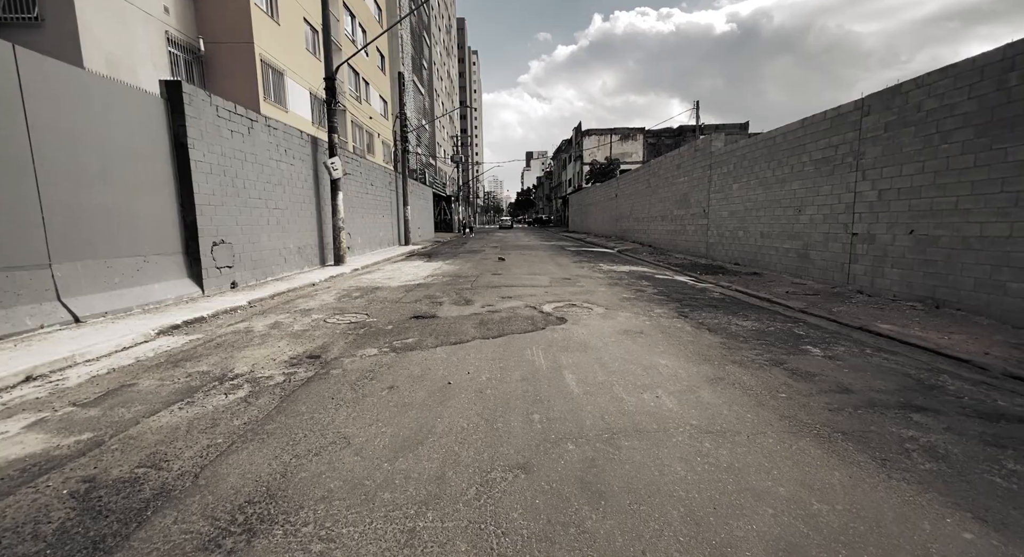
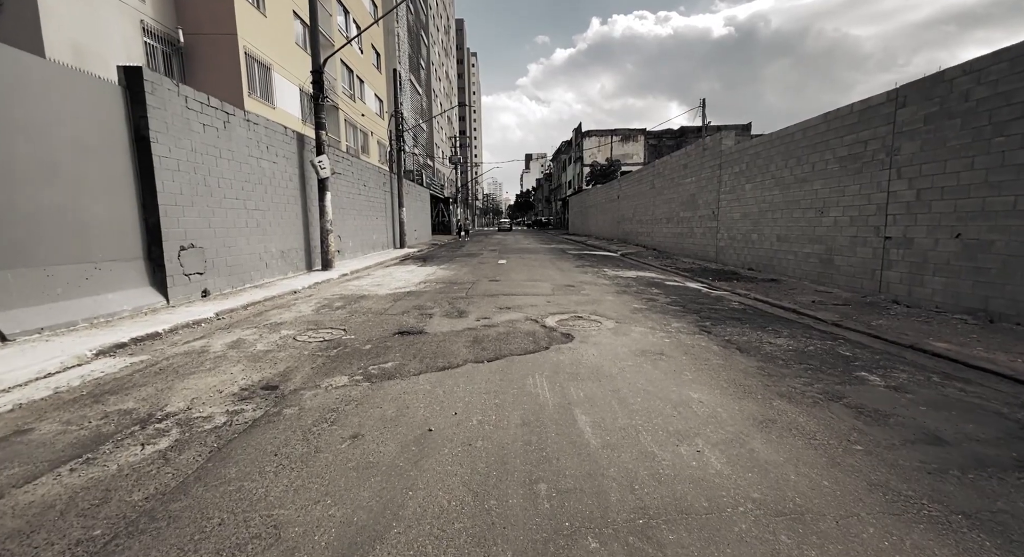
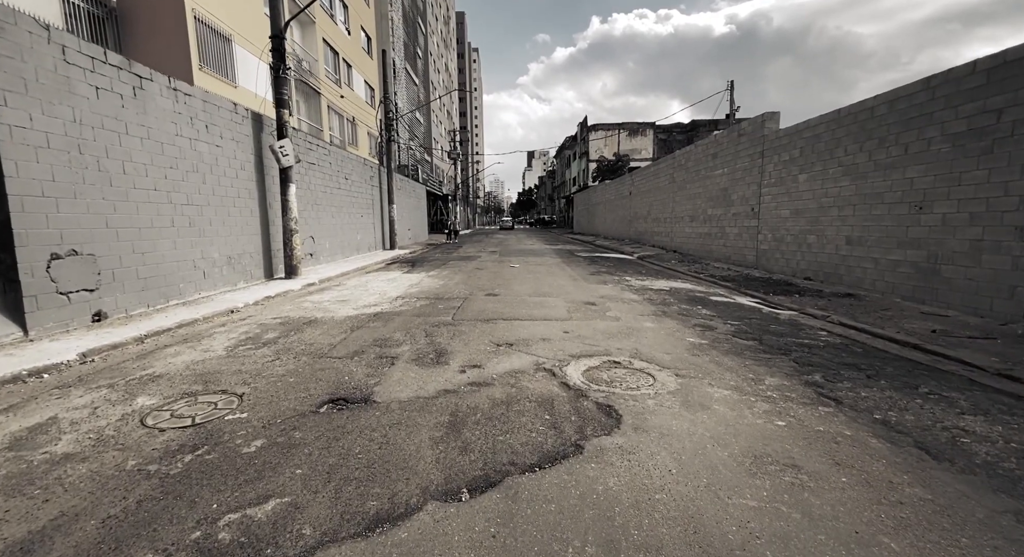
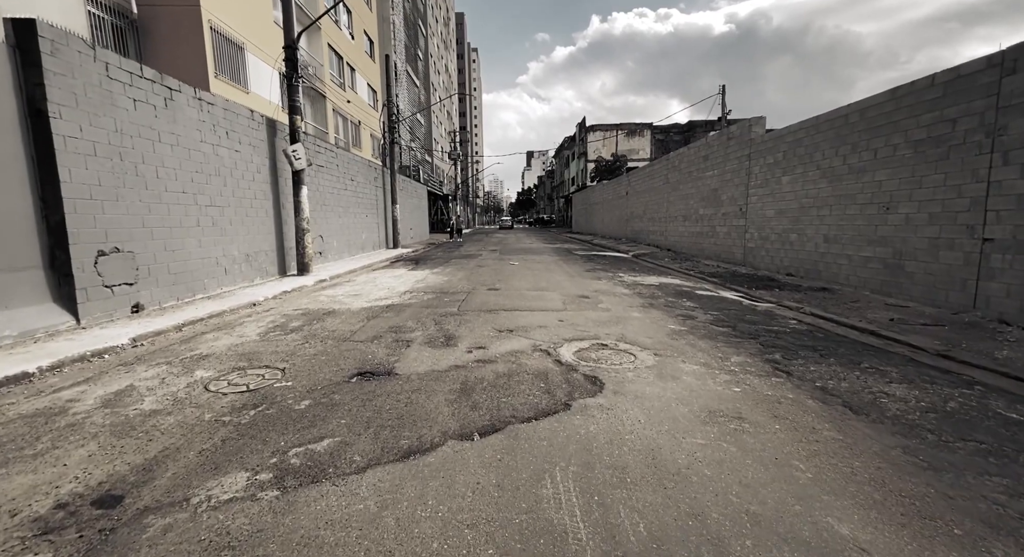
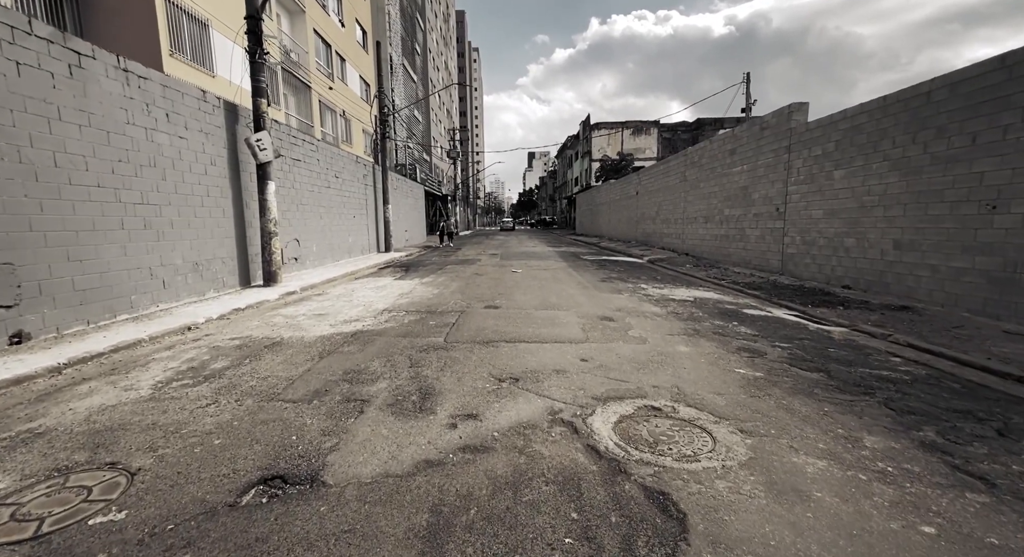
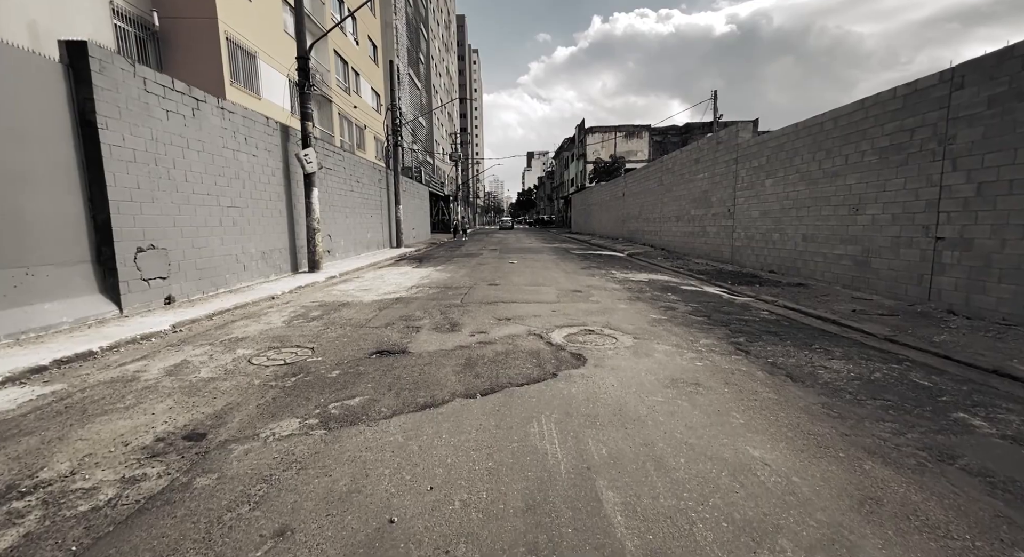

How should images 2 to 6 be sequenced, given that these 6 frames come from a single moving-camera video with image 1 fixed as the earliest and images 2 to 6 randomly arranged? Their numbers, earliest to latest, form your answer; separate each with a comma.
2, 6, 4, 3, 5
